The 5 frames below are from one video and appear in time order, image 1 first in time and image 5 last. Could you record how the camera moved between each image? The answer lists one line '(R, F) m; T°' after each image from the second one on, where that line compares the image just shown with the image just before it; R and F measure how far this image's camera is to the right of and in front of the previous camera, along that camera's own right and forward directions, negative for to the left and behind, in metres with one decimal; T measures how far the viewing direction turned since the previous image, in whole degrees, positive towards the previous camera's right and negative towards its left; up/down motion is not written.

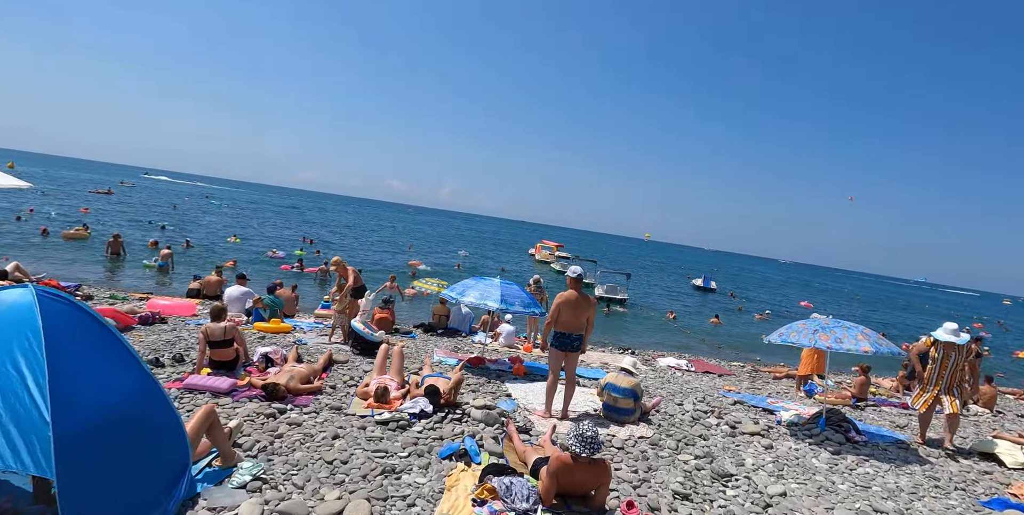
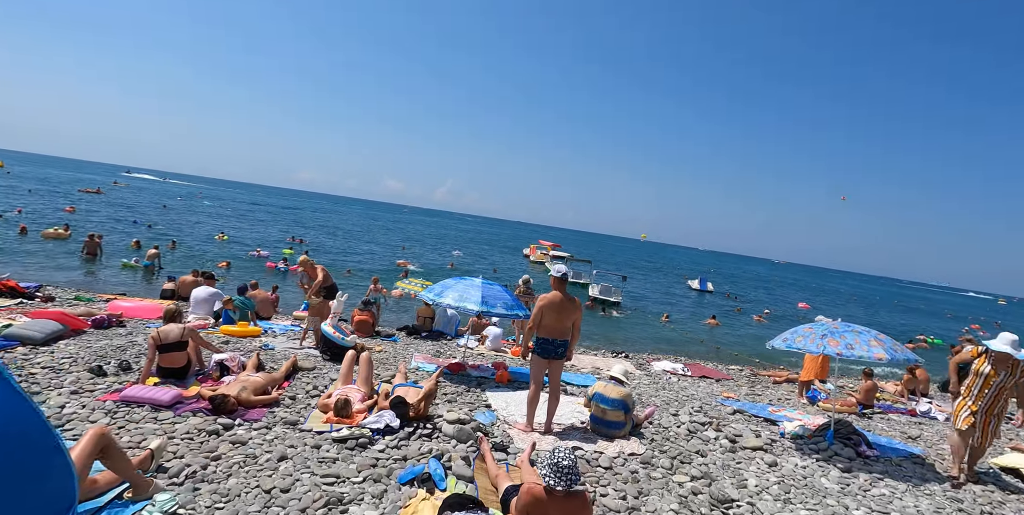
(+0.3, +0.9) m; 0°
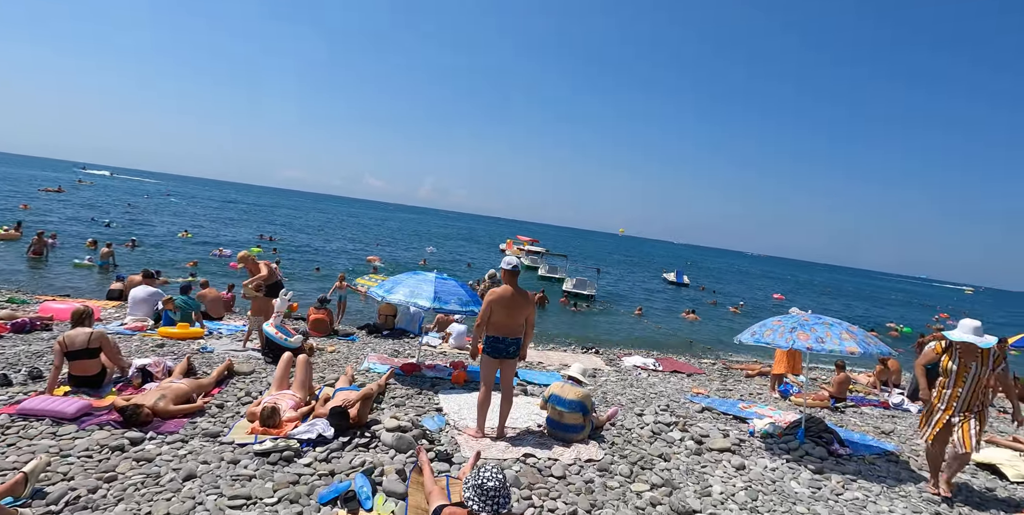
(+0.4, +0.7) m; +2°
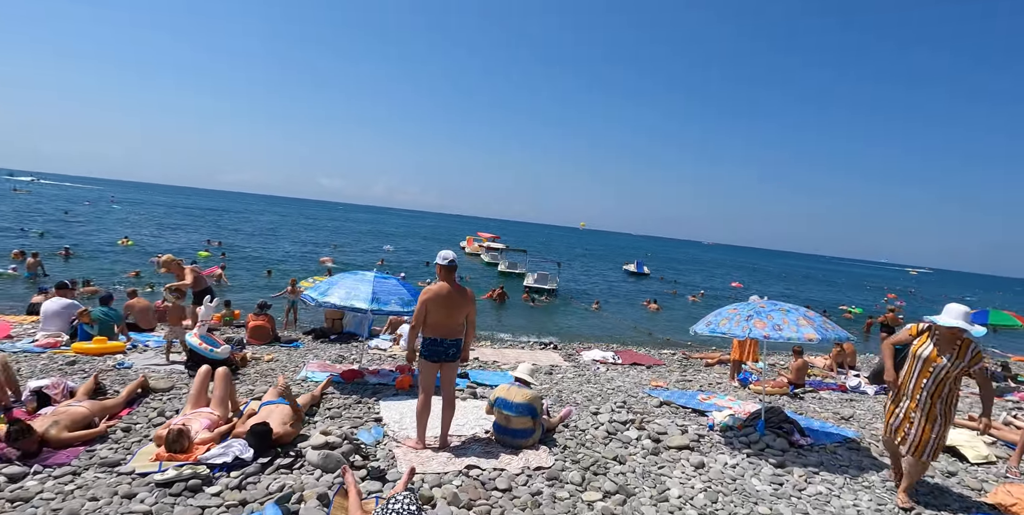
(+0.3, +0.6) m; +4°
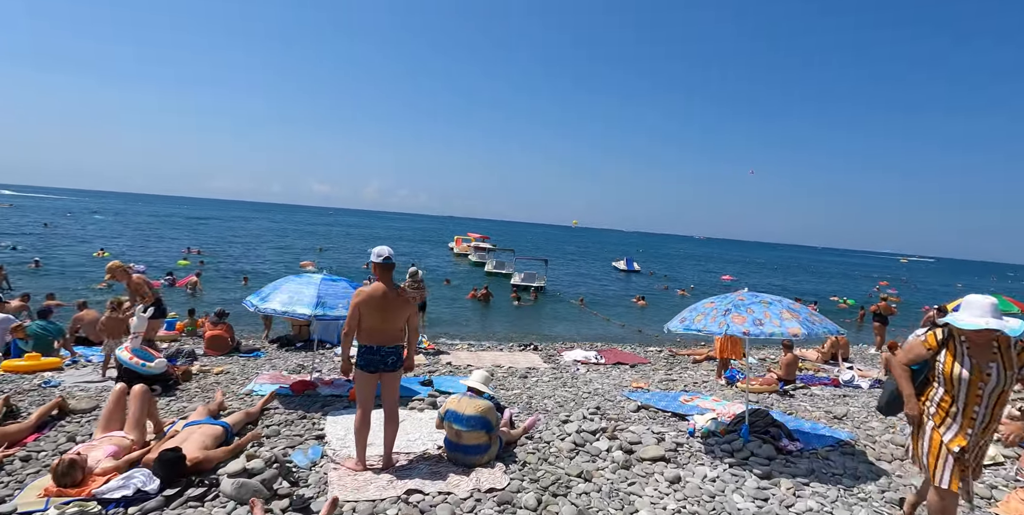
(+0.5, +0.8) m; +1°
